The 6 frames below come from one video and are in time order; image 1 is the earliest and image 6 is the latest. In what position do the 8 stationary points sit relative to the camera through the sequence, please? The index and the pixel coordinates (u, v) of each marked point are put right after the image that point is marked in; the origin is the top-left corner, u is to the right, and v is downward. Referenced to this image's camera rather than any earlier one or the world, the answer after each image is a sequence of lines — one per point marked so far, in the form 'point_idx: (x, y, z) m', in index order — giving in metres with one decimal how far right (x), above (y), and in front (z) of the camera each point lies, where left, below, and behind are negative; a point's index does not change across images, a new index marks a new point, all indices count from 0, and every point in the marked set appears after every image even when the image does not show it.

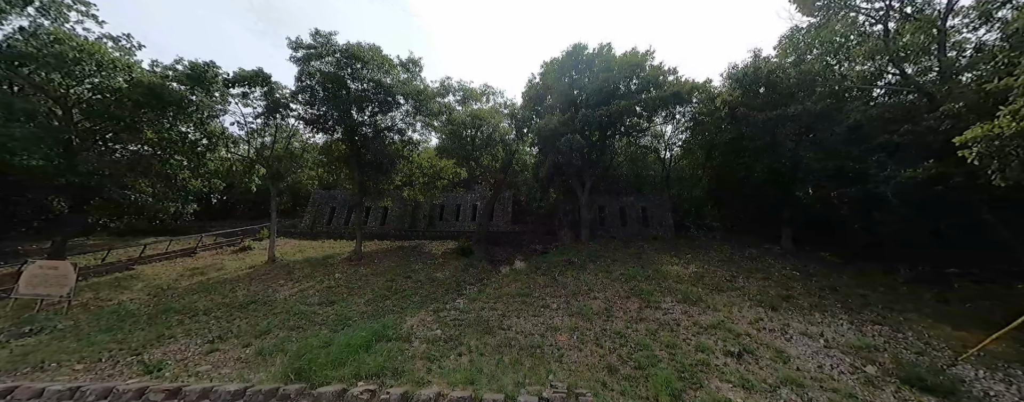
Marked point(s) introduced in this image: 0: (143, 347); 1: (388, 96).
0: (-8.9, -3.5, +6.1) m
1: (-6.7, +5.9, +13.9) m
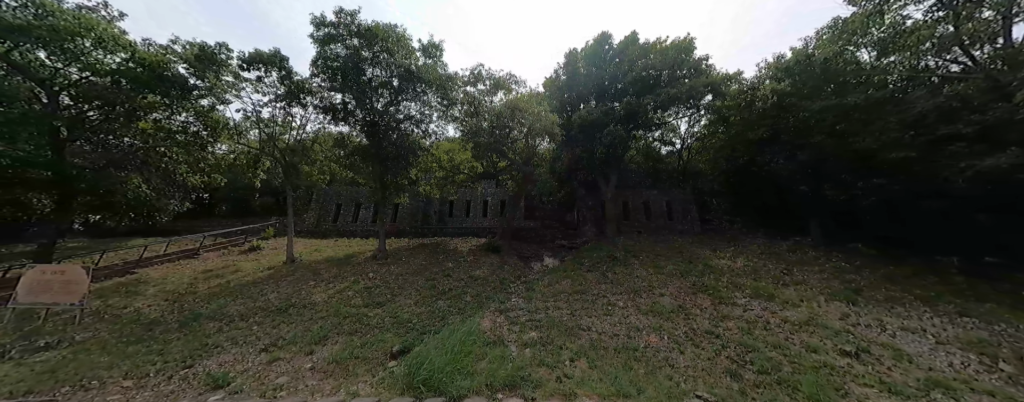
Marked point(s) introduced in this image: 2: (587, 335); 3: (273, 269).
0: (-6.9, -3.4, +5.4) m
1: (-5.0, +6.2, +13.0) m
2: (+1.7, -3.1, +5.7) m
3: (-10.5, -3.0, +10.9) m
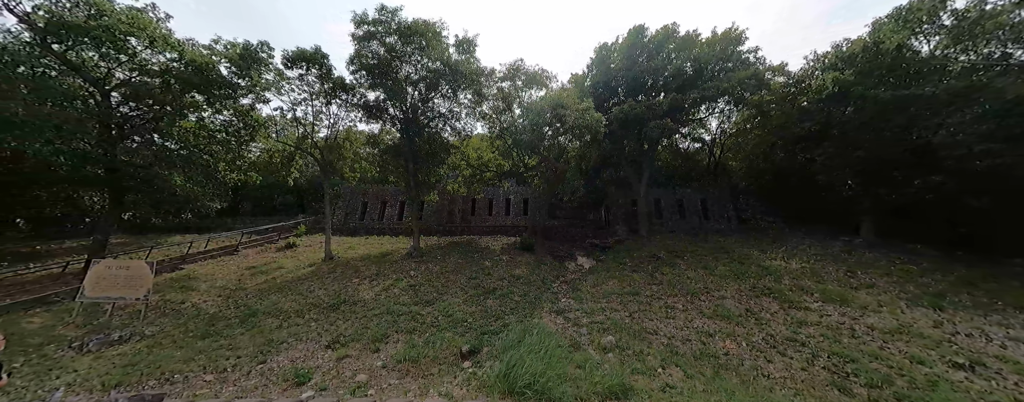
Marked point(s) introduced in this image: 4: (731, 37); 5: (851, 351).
0: (-5.4, -3.3, +5.4) m
1: (-3.2, +6.3, +13.0) m
2: (+3.2, -3.0, +5.5) m
3: (-8.8, -2.9, +11.0) m
4: (+13.5, +9.7, +14.4) m
5: (+6.7, -3.0, +4.9) m
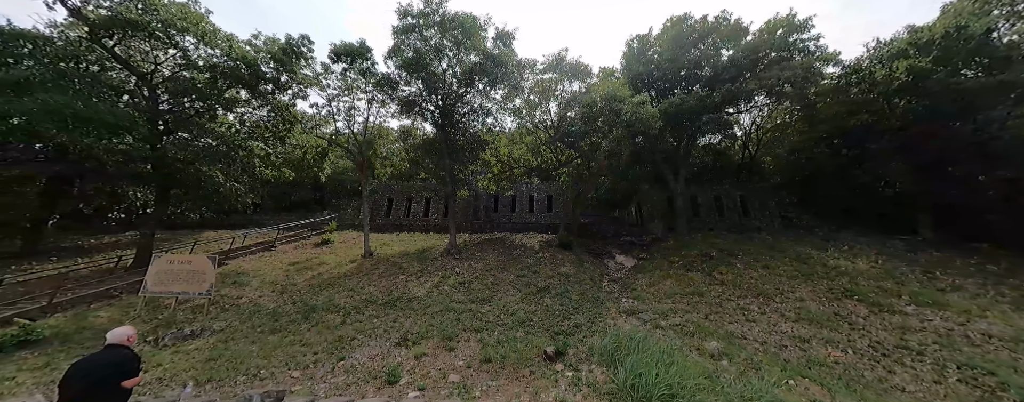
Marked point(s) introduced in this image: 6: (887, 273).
0: (-3.7, -3.2, +5.3) m
1: (-1.3, +6.5, +12.7) m
2: (+5.0, -2.9, +5.1) m
3: (-6.9, -2.7, +11.0) m
4: (+15.5, +9.8, +13.7) m
5: (+8.4, -2.9, +4.5) m
6: (+12.7, -2.4, +8.4) m
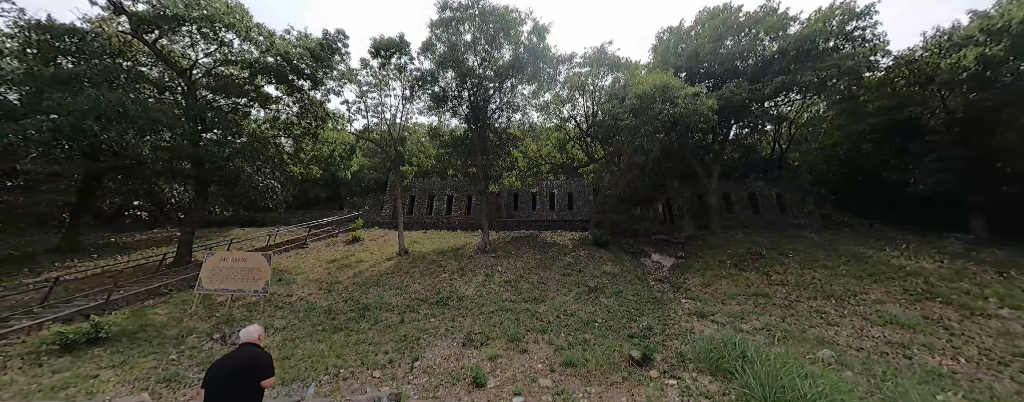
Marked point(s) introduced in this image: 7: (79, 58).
0: (-2.1, -3.1, +5.2) m
1: (+0.5, +6.6, +12.4) m
2: (+6.5, -2.9, +4.8) m
3: (-5.2, -2.6, +10.9) m
4: (+17.3, +9.9, +13.1) m
5: (+10.0, -2.8, +4.1) m
6: (+14.3, -2.3, +7.9) m
7: (-12.6, +4.1, +7.1) m
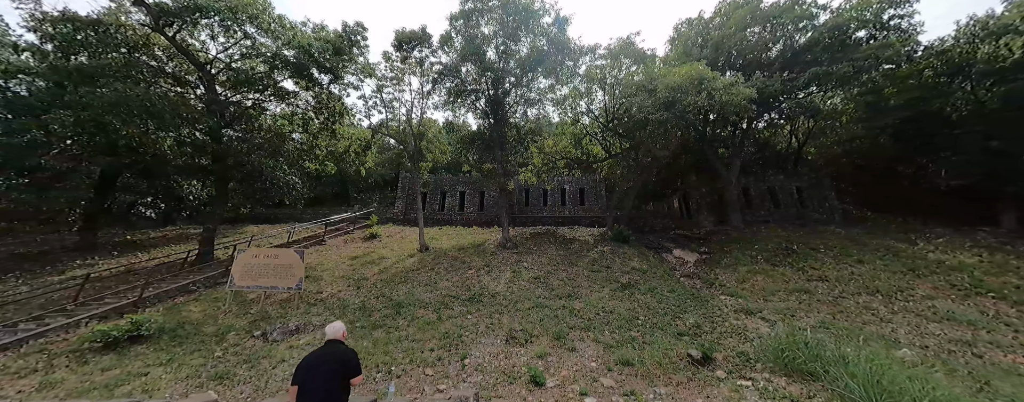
0: (-1.1, -3.0, +5.1) m
1: (+1.5, +6.8, +12.2) m
2: (+7.5, -2.7, +4.7) m
3: (-4.2, -2.4, +10.8) m
4: (+18.2, +10.2, +12.7) m
5: (+10.9, -2.7, +3.9) m
6: (+15.3, -2.1, +7.7) m
7: (-11.6, +4.2, +7.0) m
